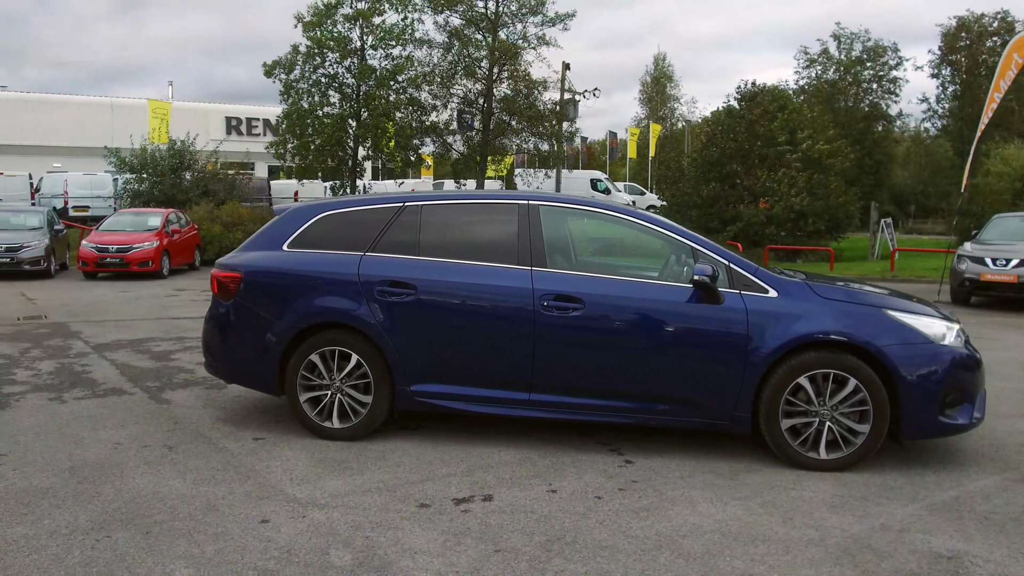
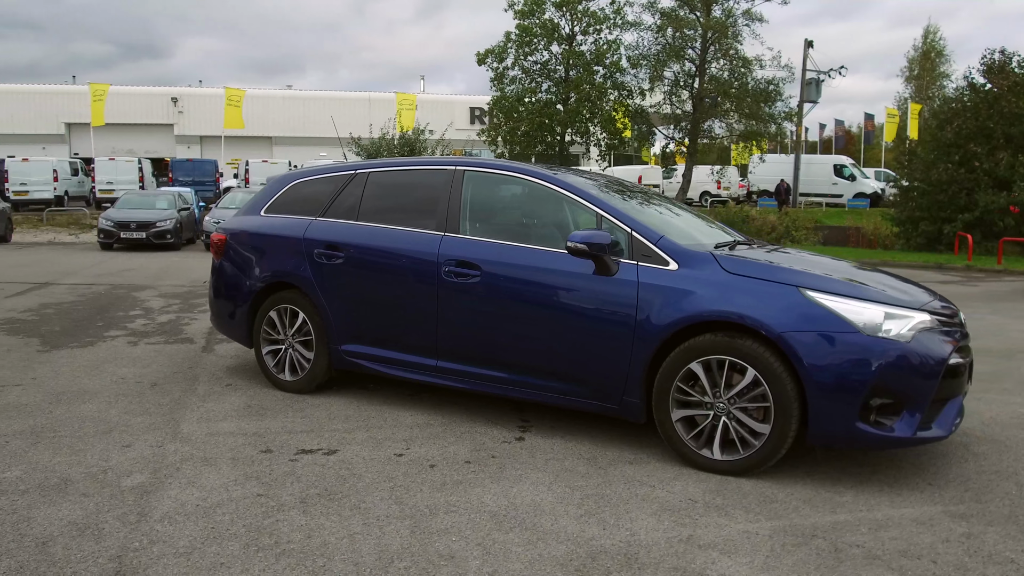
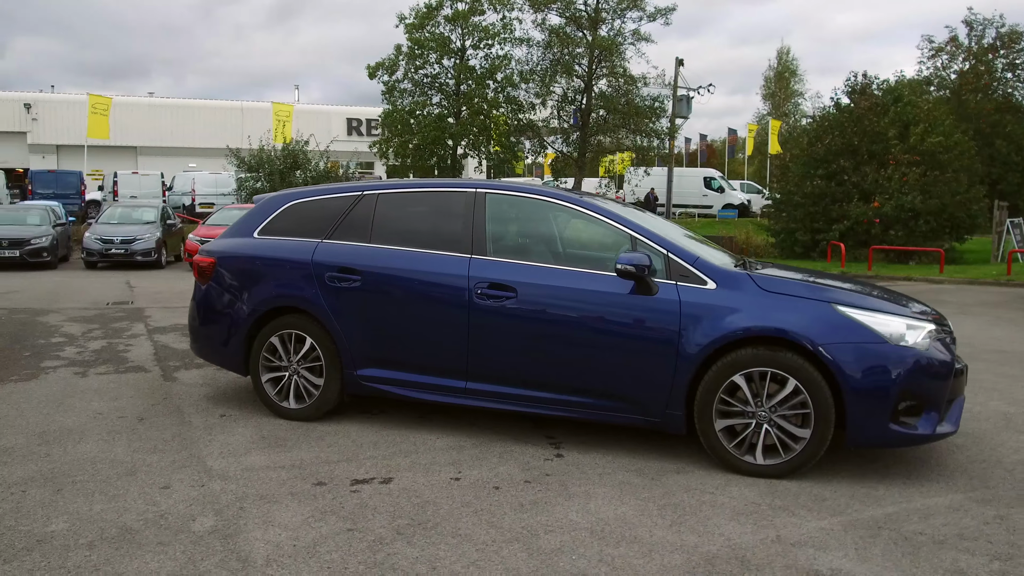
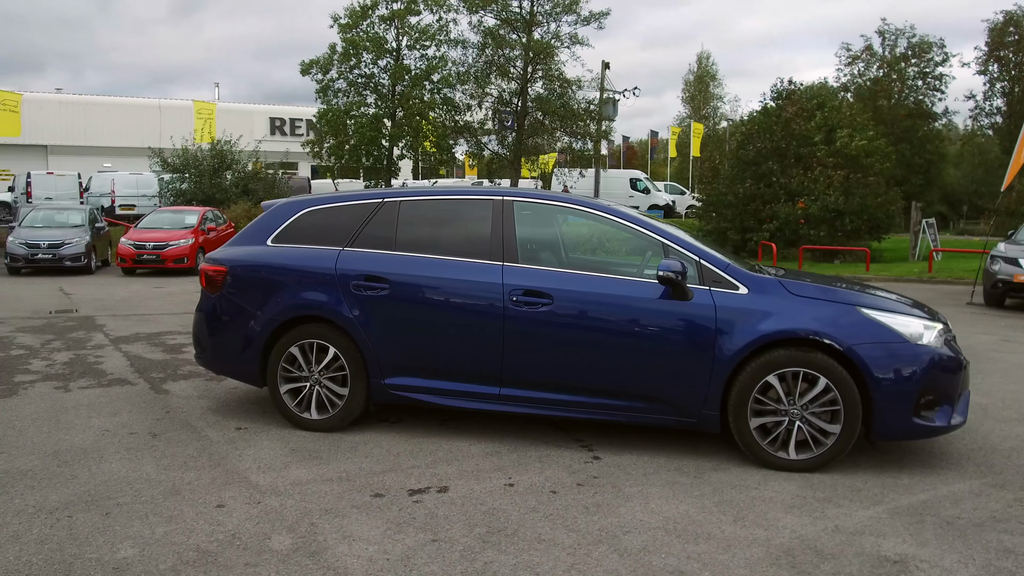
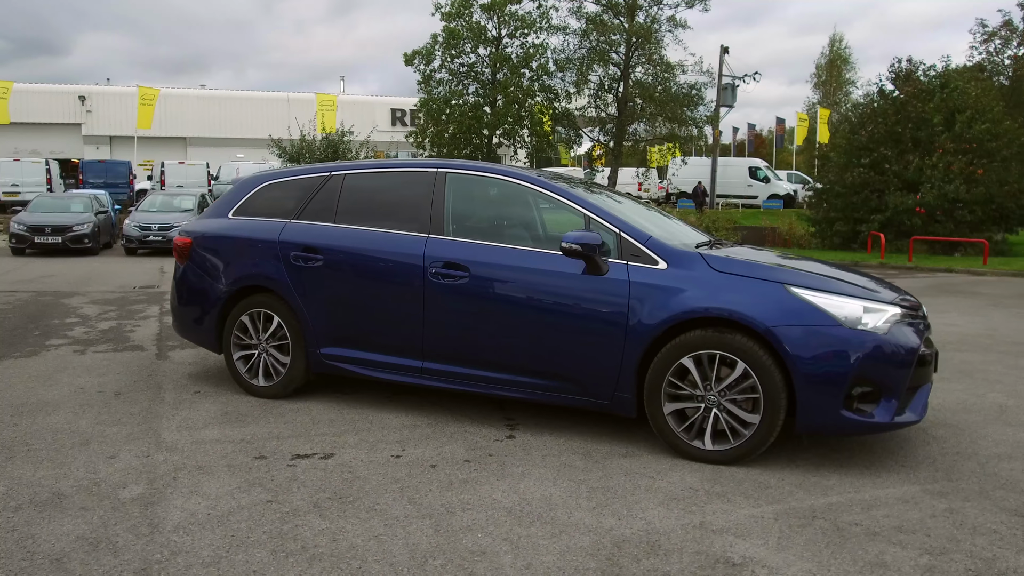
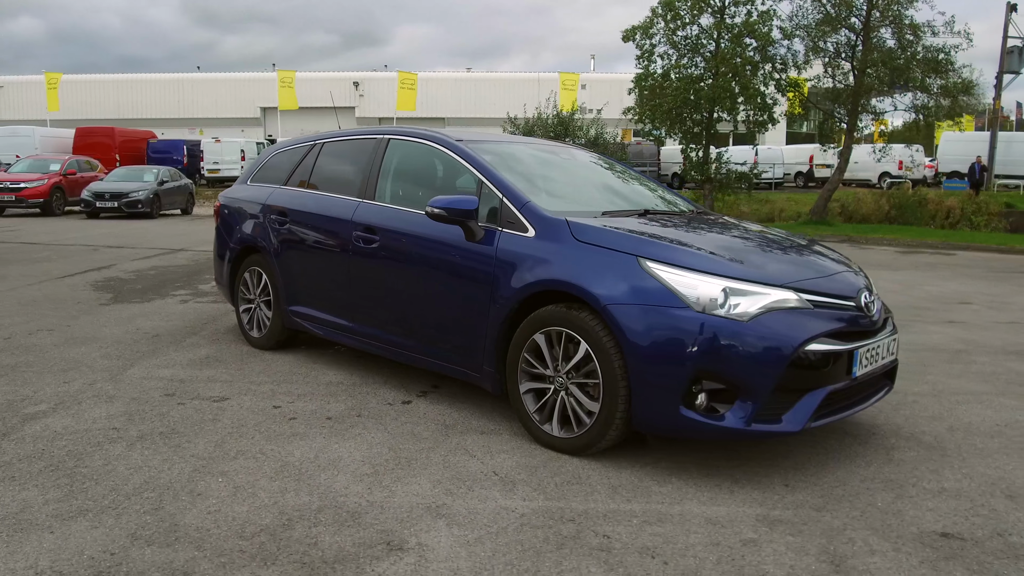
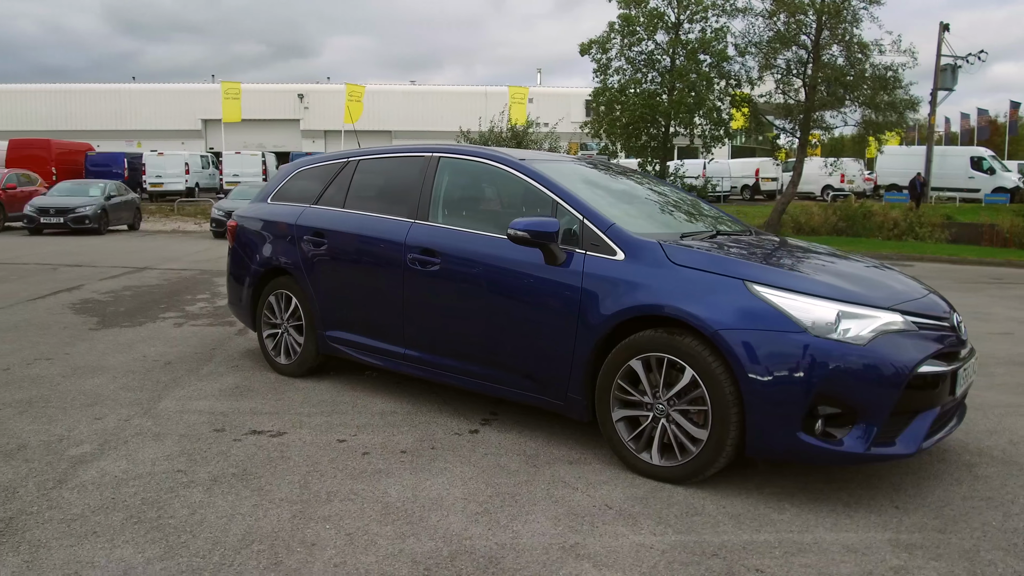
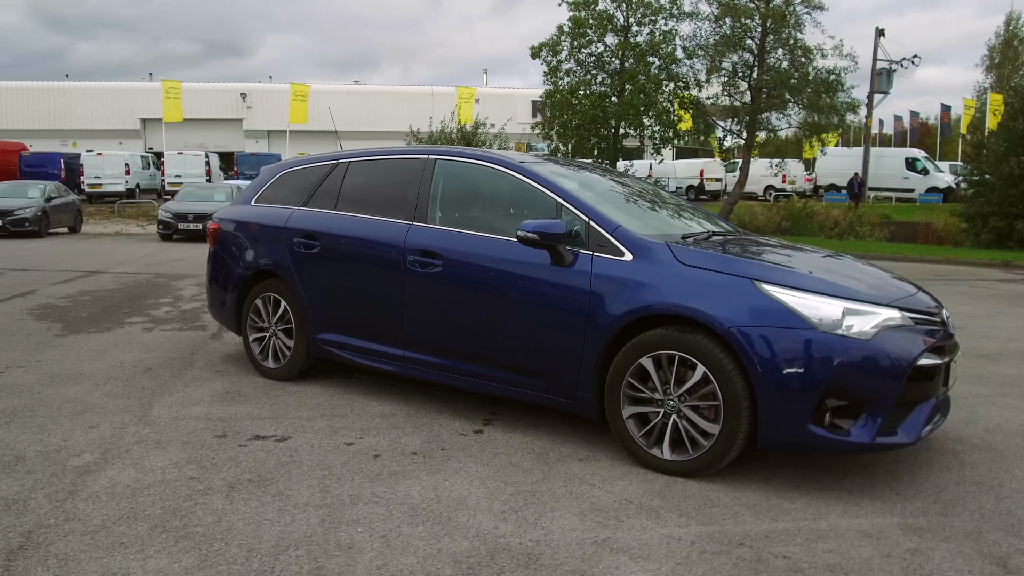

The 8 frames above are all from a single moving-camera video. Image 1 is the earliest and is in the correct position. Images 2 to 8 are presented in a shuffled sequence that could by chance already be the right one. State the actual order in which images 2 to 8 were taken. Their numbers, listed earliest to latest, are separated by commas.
4, 3, 5, 2, 8, 7, 6
